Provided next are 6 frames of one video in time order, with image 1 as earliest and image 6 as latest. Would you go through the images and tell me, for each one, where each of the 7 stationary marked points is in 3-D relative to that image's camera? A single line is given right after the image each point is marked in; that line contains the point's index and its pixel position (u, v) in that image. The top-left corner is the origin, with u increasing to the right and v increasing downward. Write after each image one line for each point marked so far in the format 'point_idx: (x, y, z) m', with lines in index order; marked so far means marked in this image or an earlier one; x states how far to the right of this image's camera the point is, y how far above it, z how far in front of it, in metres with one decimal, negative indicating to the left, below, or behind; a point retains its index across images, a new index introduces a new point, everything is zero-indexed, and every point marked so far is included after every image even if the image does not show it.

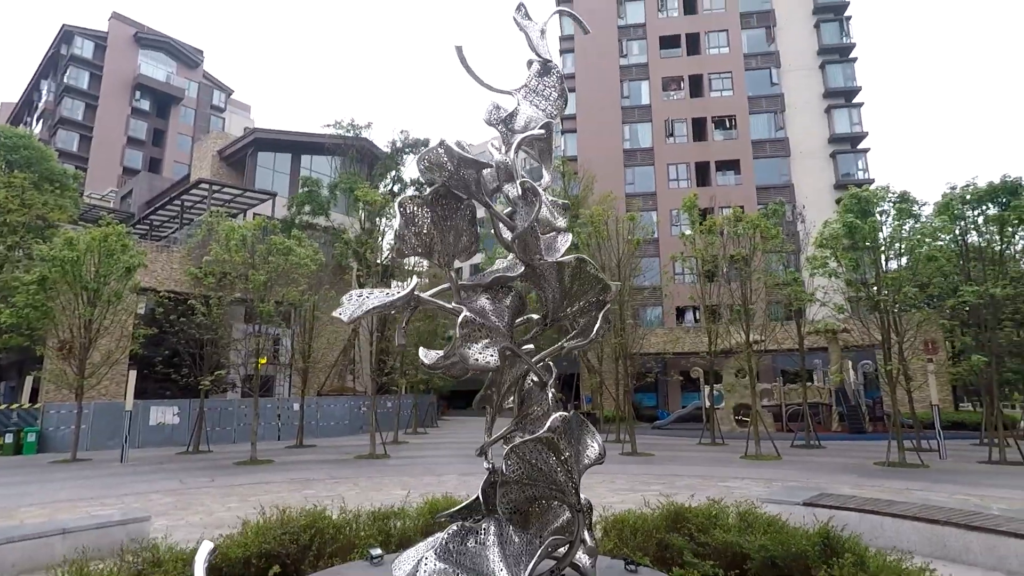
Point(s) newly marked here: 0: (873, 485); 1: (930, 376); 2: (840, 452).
0: (+6.9, -3.8, +11.3) m
1: (+14.1, -2.9, +19.5) m
2: (+10.2, -5.1, +18.1) m
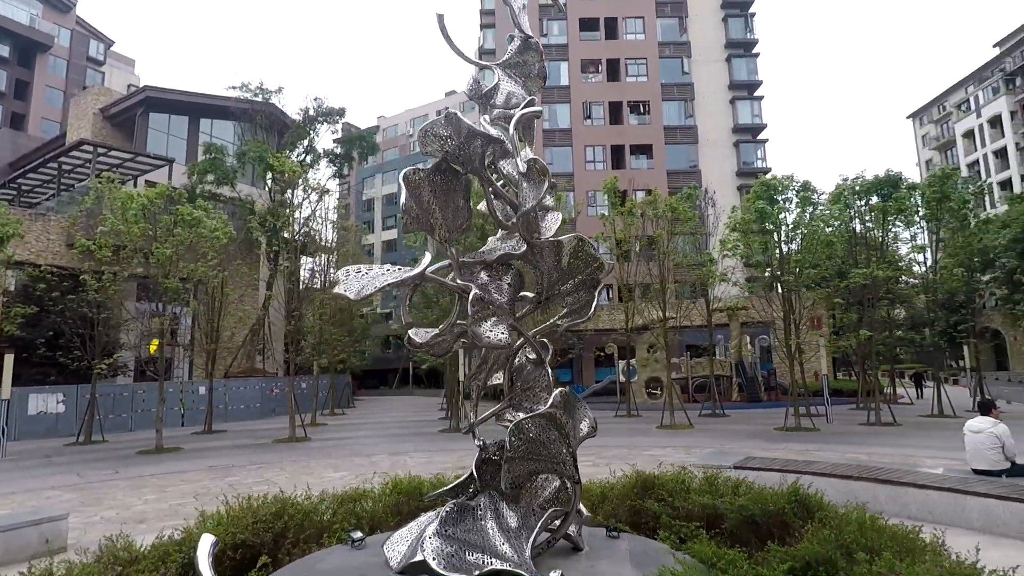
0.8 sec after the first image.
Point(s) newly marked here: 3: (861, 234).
0: (+5.7, -3.4, +12.4) m
1: (+11.4, -2.2, +21.6) m
2: (+7.8, -4.5, +19.7) m
3: (+12.0, +1.8, +20.0) m
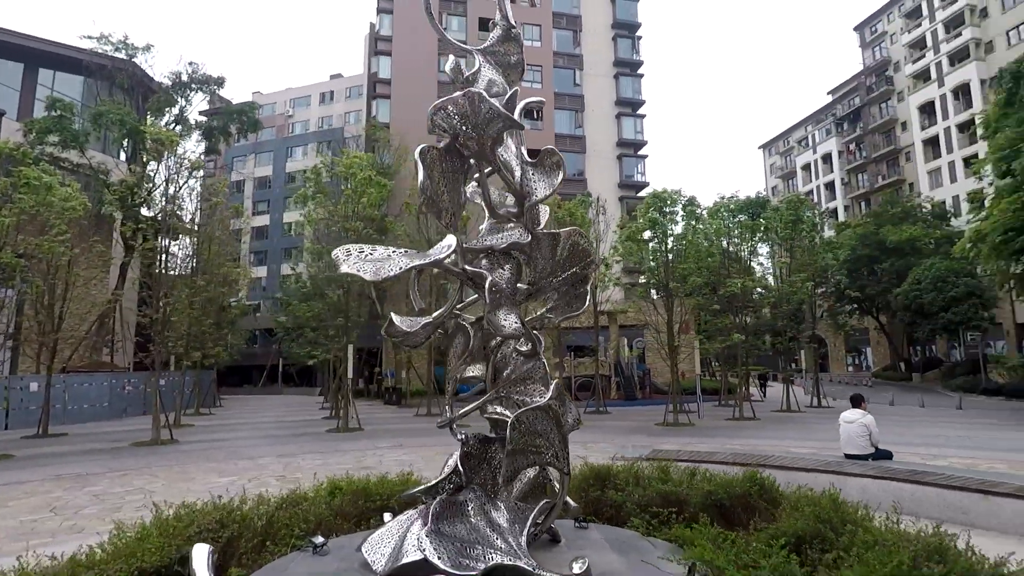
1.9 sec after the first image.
0: (+3.5, -3.5, +13.3) m
1: (+7.2, -2.6, +23.6) m
2: (+4.0, -4.7, +20.9) m
3: (+8.3, +1.5, +22.2) m
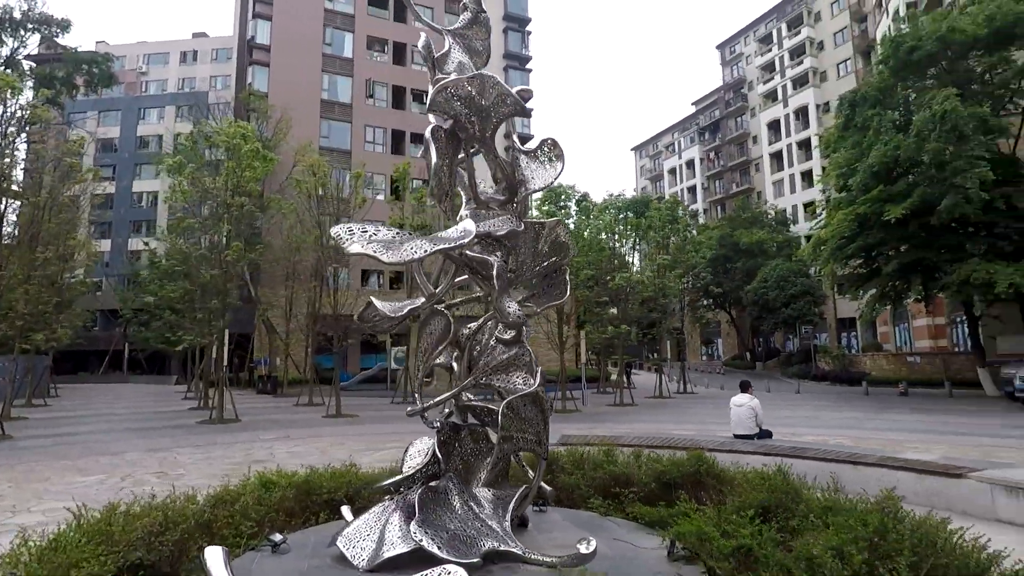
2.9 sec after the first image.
0: (+1.2, -3.3, +13.9) m
1: (+2.6, -2.2, +24.7) m
2: (0.0, -4.3, +21.4) m
3: (+4.1, +1.8, +23.5) m
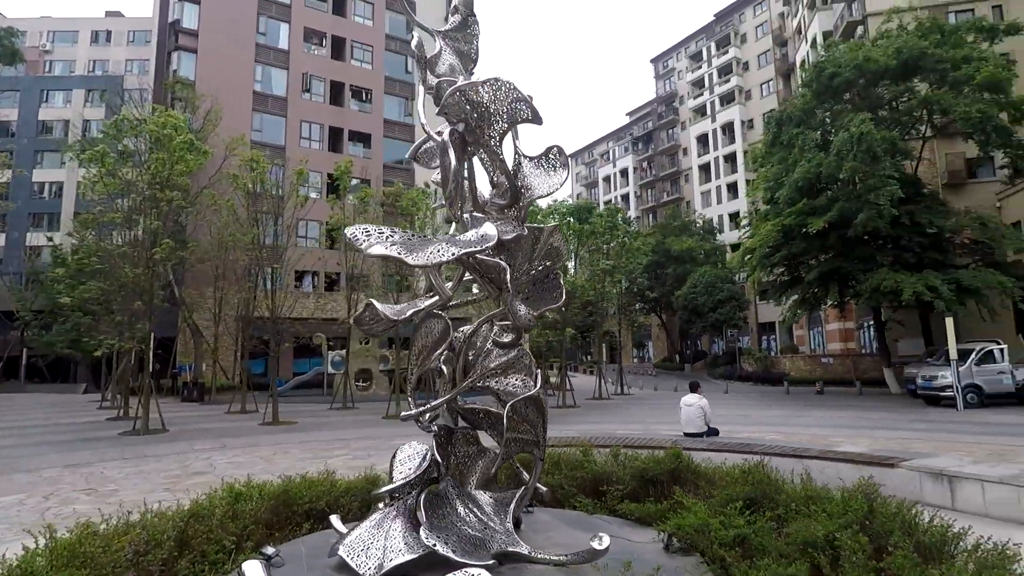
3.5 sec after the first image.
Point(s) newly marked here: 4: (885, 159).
0: (0.0, -3.4, +14.1) m
1: (+0.1, -2.4, +24.9) m
2: (-2.1, -4.4, +21.4) m
3: (+1.8, +1.6, +23.9) m
4: (+11.9, +4.1, +18.7) m
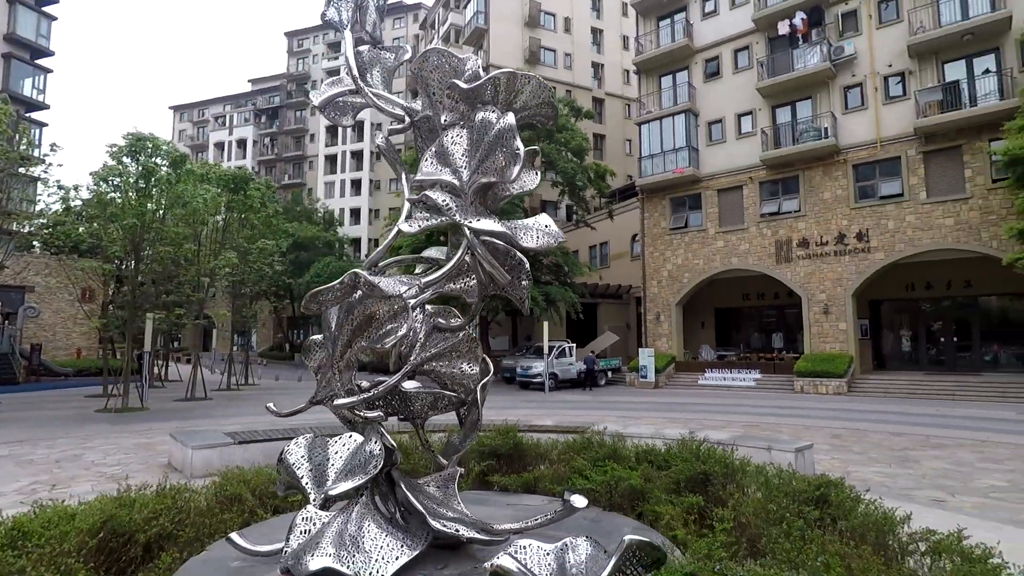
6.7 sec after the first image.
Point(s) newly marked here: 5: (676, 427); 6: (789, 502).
0: (-7.0, -2.8, +11.7) m
1: (-13.7, -1.2, +20.2) m
2: (-13.4, -3.2, +16.0) m
3: (-11.4, +2.5, +20.6) m
4: (0.0, +3.8, +23.0) m
5: (+3.2, -2.7, +11.4) m
6: (+1.8, -1.4, +3.8) m
